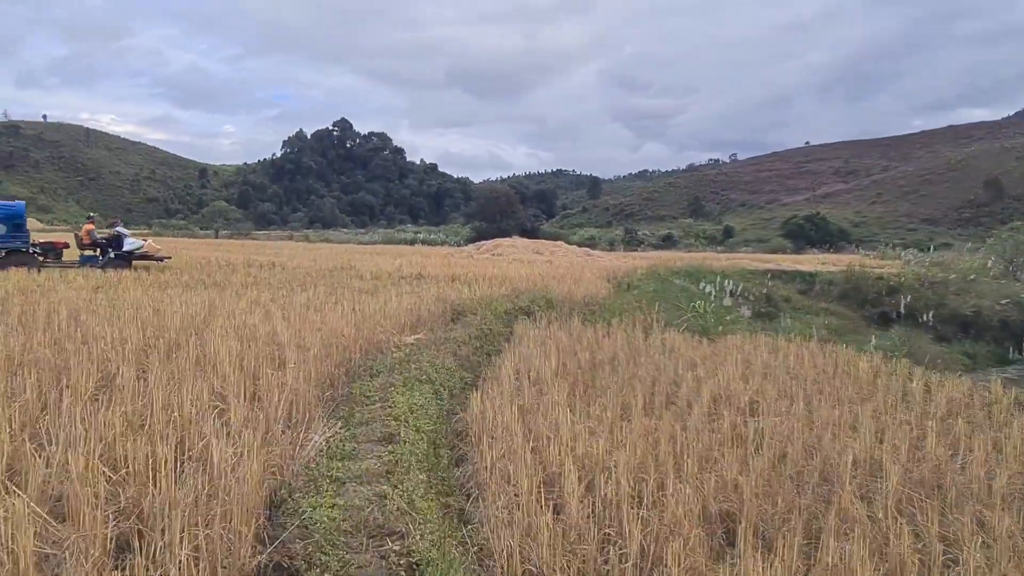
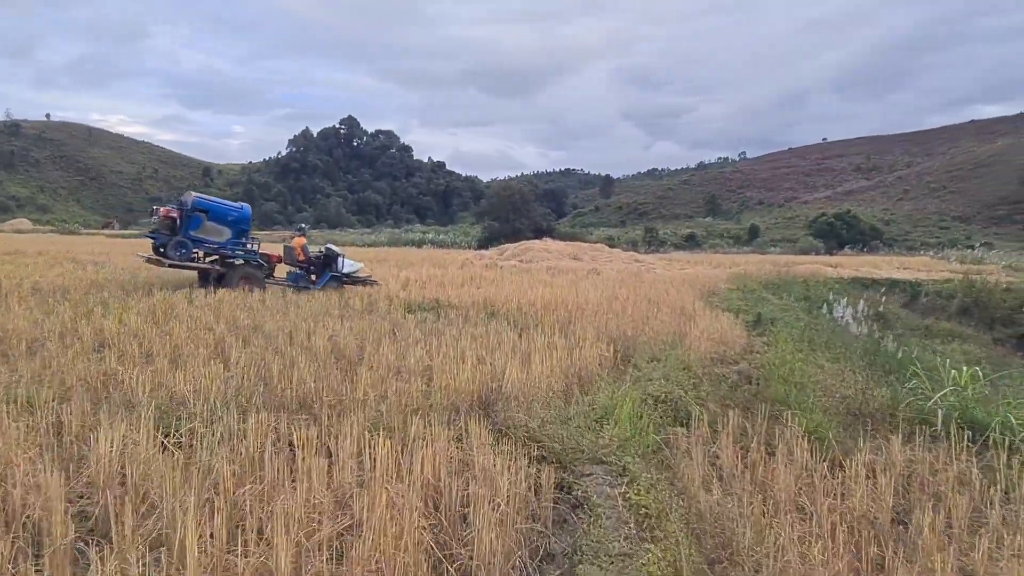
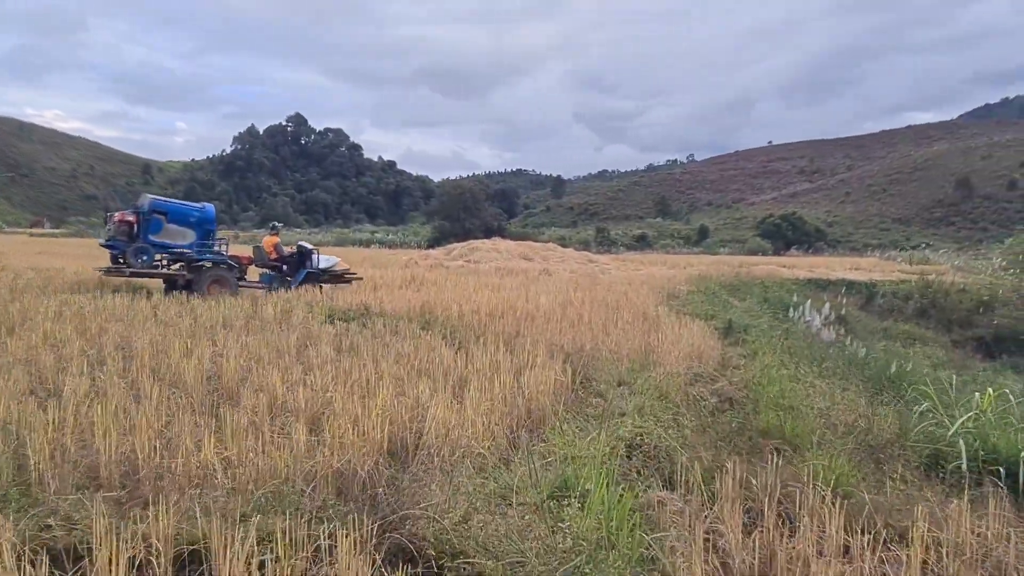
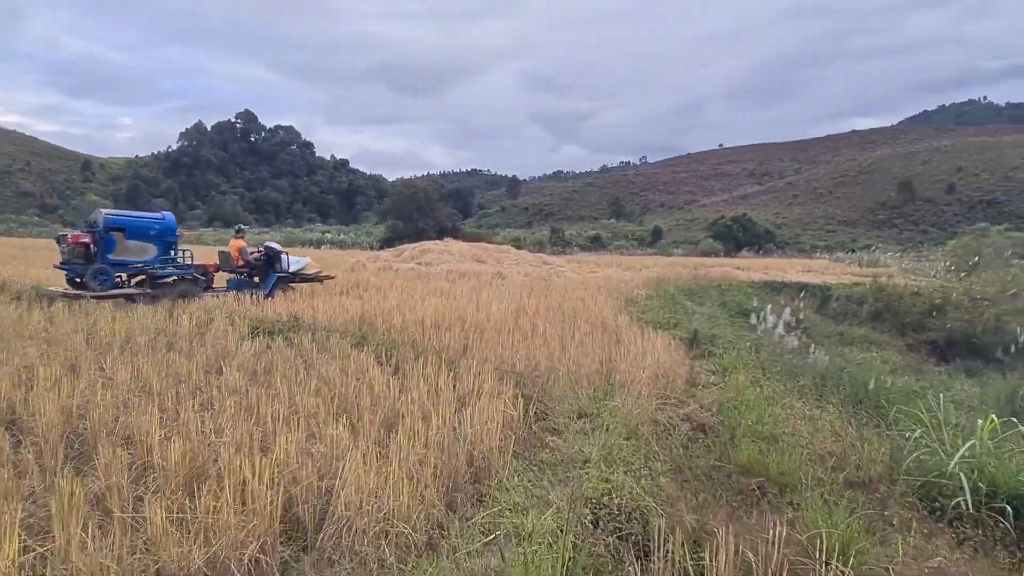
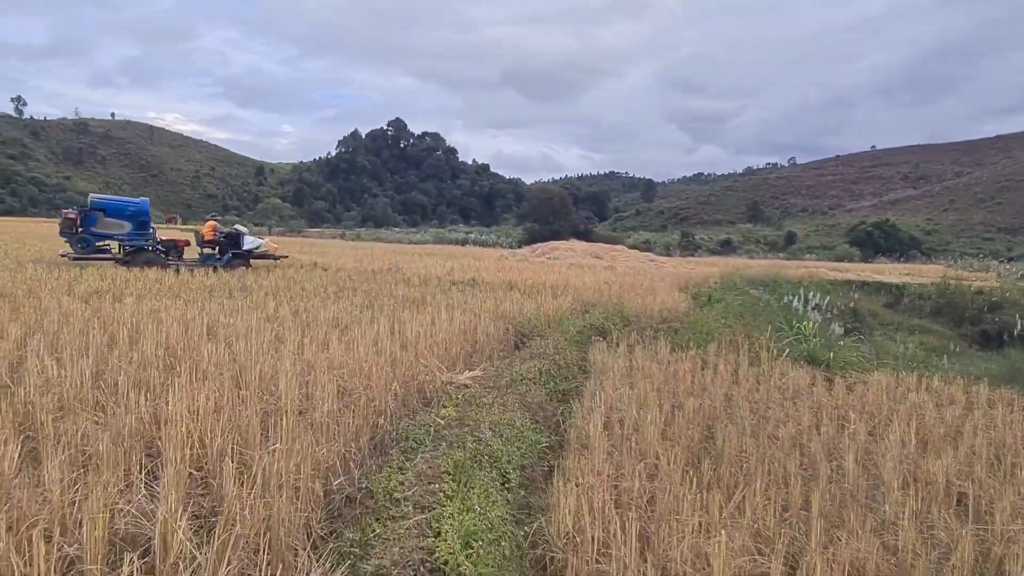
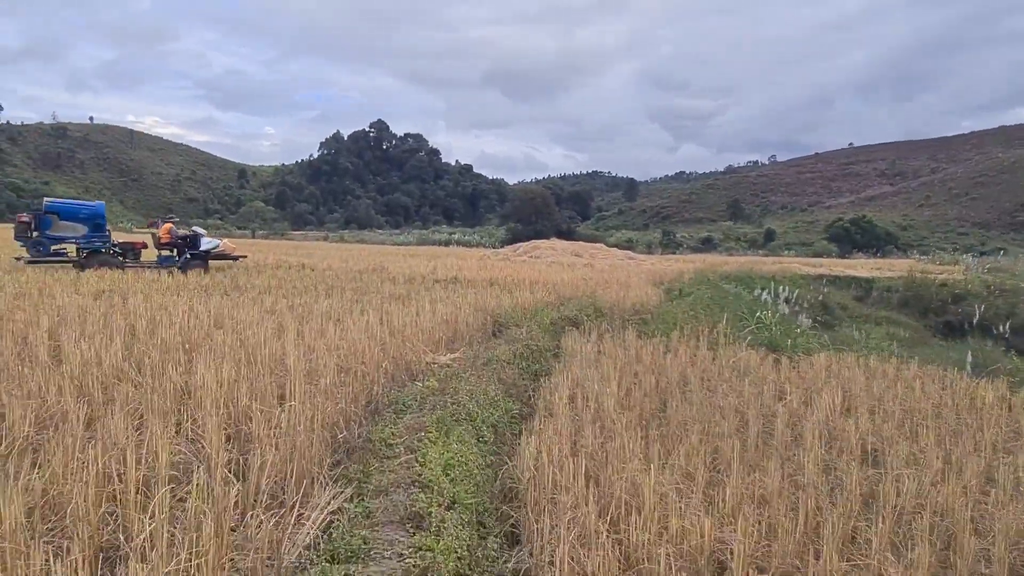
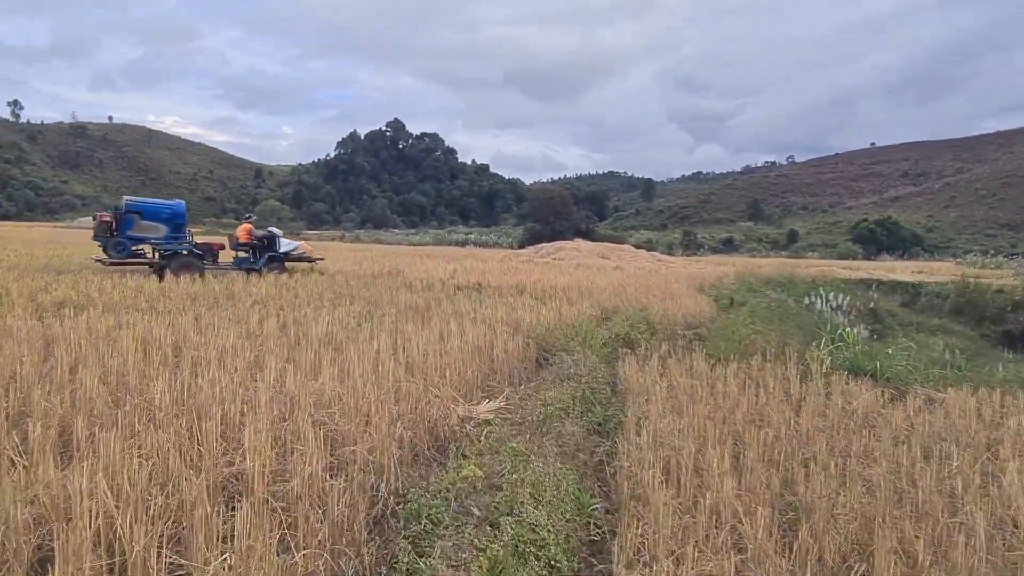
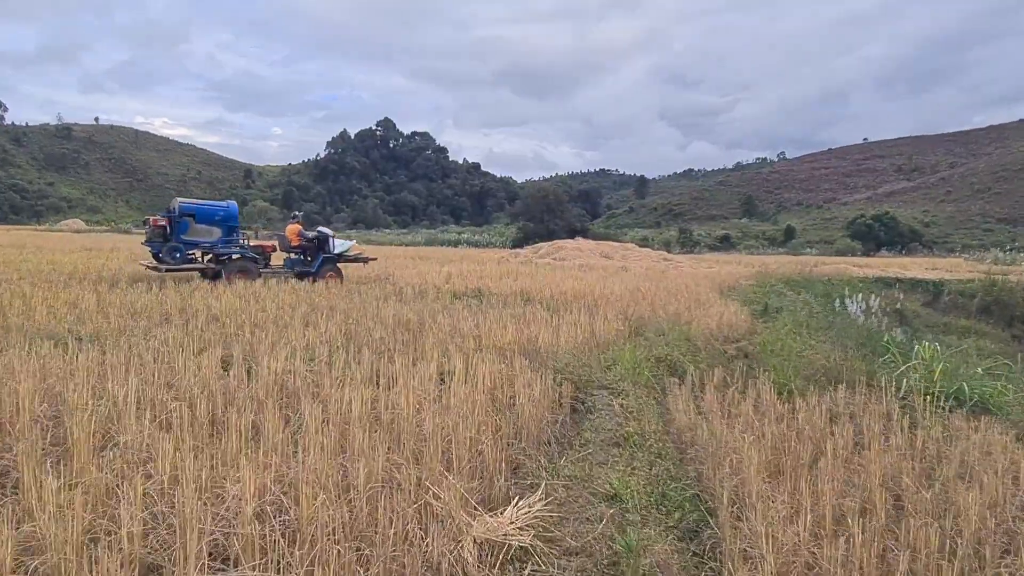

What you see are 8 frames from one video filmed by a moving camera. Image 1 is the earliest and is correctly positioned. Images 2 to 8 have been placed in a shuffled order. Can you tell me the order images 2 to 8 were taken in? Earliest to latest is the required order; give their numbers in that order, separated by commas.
6, 5, 7, 8, 2, 3, 4
